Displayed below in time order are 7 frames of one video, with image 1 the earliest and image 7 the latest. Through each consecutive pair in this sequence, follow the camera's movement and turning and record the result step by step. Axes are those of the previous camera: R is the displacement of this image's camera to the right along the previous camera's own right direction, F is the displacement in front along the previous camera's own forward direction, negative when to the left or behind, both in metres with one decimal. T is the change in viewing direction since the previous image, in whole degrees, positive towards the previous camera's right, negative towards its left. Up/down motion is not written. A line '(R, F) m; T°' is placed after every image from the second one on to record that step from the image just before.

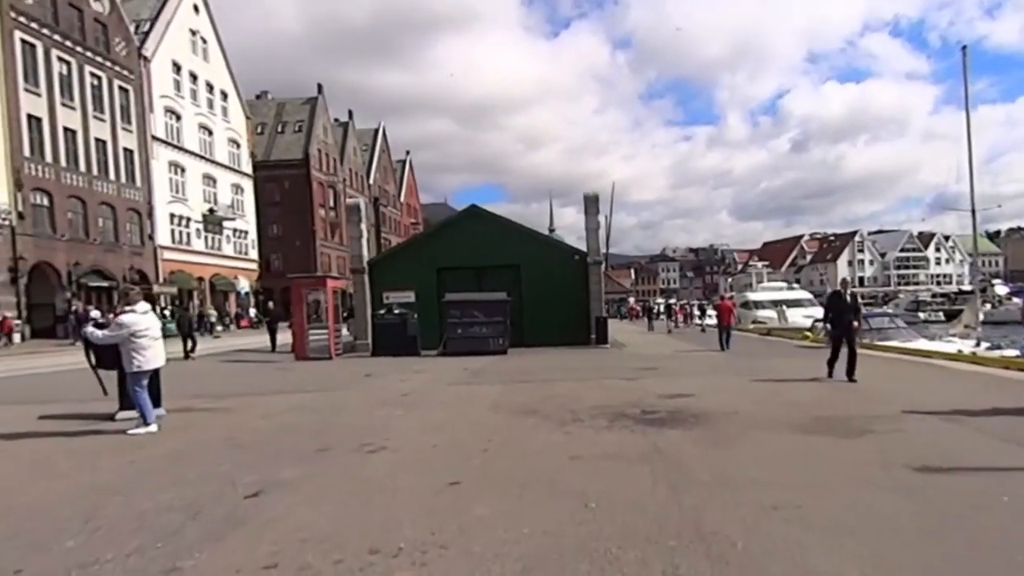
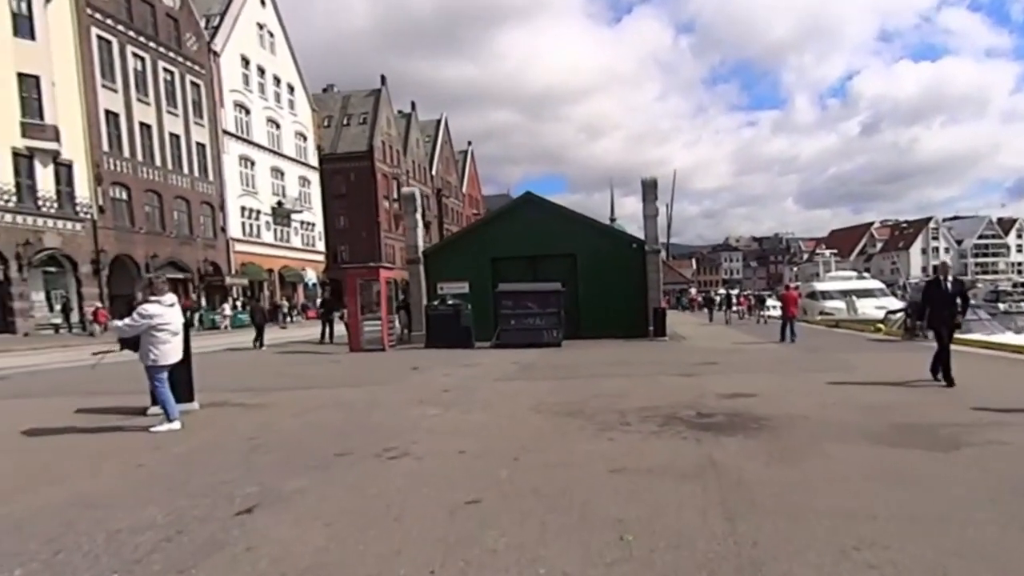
(+0.2, +0.8) m; -5°
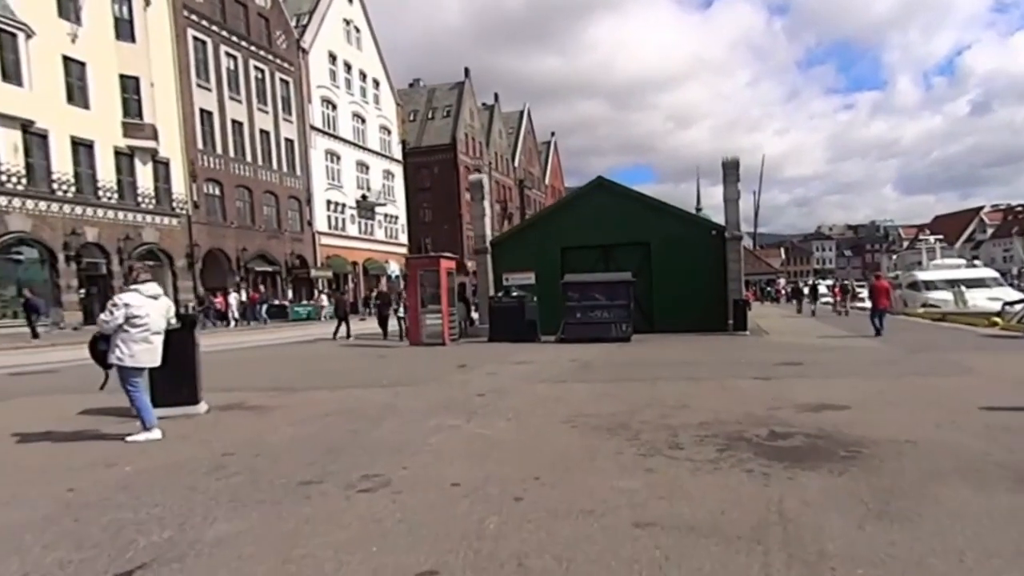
(+0.6, +1.6) m; -6°
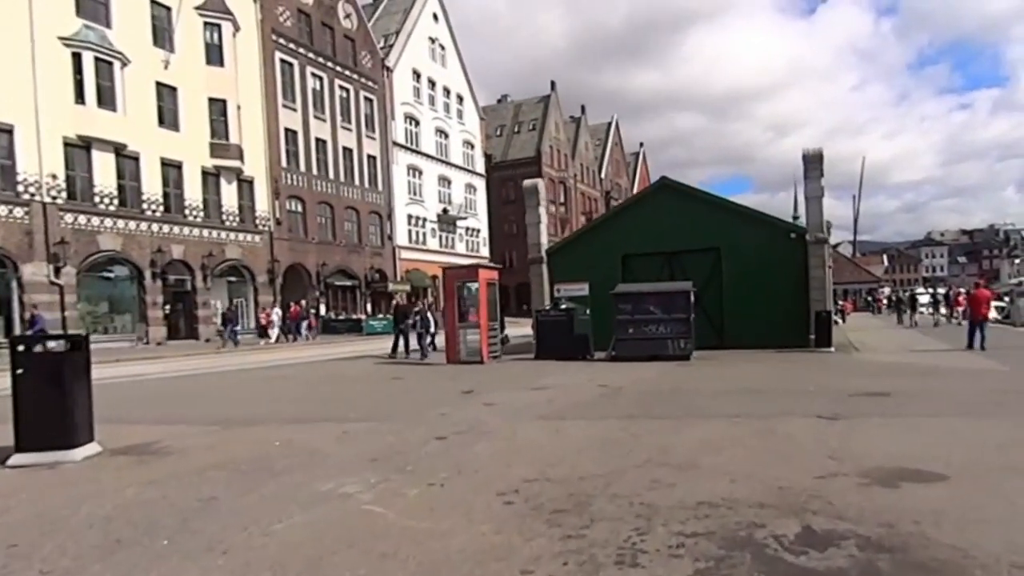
(+1.4, +2.7) m; -7°
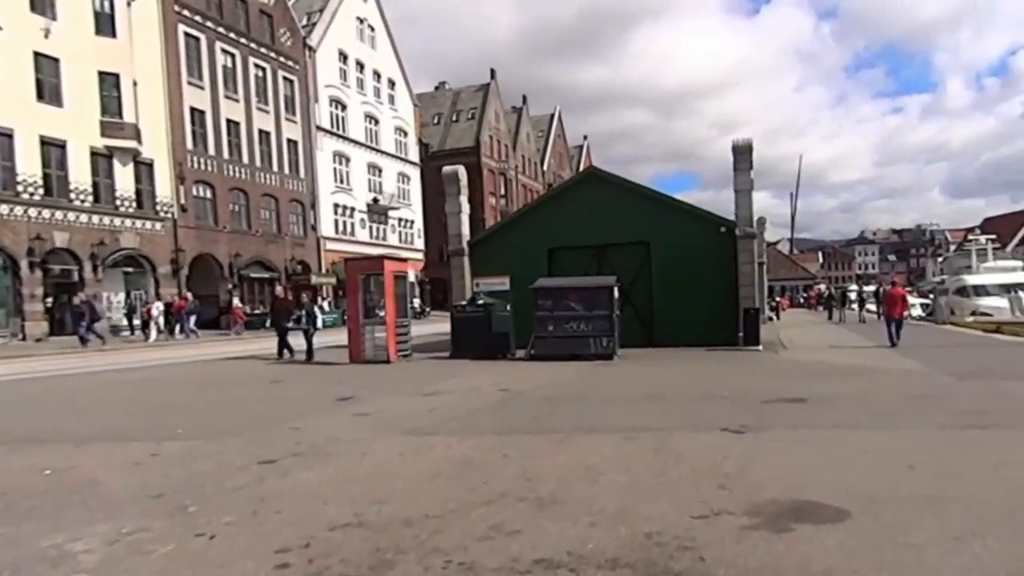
(+1.0, +1.4) m; +4°
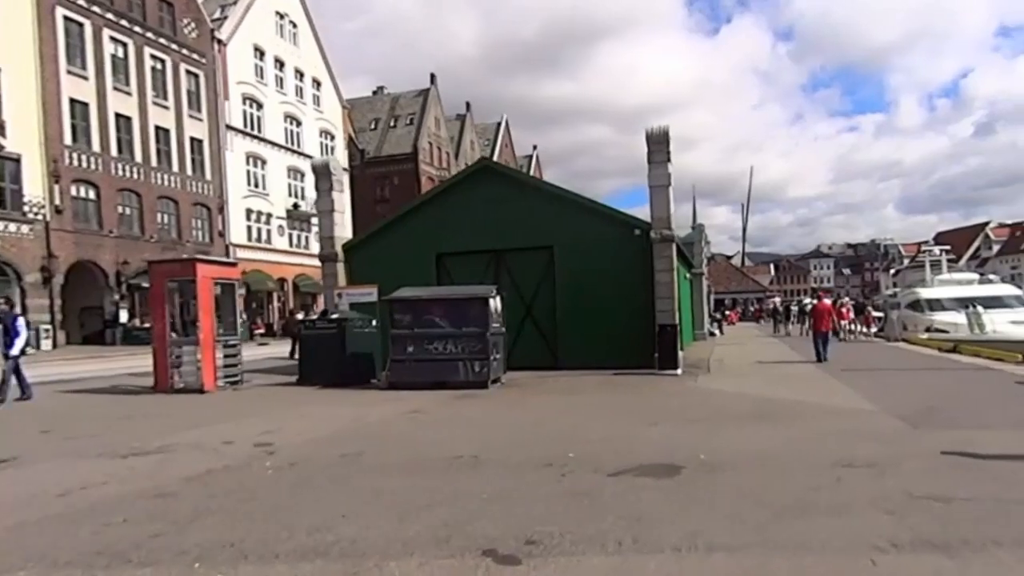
(+2.4, +3.8) m; +3°
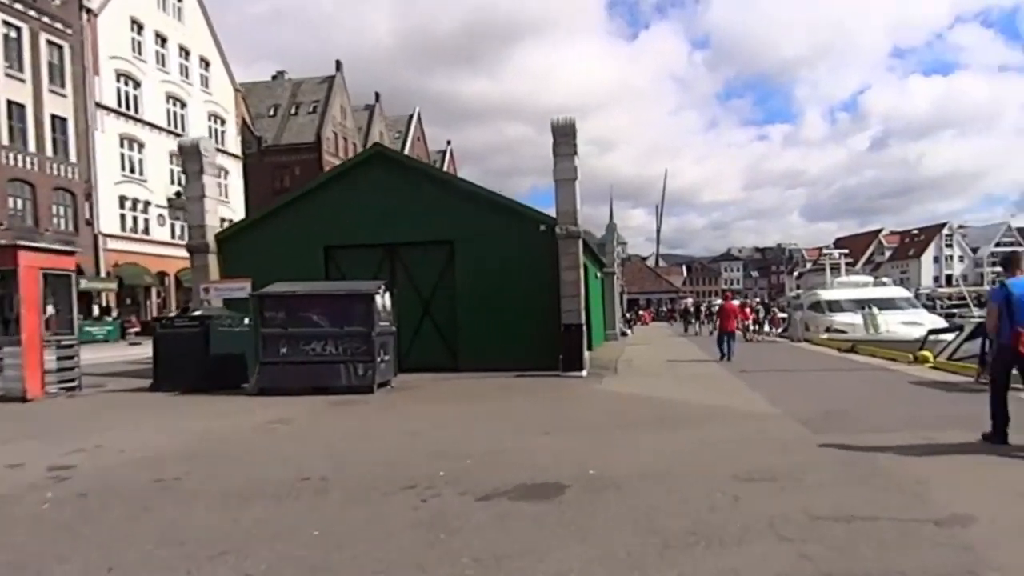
(+0.6, +1.1) m; +6°
